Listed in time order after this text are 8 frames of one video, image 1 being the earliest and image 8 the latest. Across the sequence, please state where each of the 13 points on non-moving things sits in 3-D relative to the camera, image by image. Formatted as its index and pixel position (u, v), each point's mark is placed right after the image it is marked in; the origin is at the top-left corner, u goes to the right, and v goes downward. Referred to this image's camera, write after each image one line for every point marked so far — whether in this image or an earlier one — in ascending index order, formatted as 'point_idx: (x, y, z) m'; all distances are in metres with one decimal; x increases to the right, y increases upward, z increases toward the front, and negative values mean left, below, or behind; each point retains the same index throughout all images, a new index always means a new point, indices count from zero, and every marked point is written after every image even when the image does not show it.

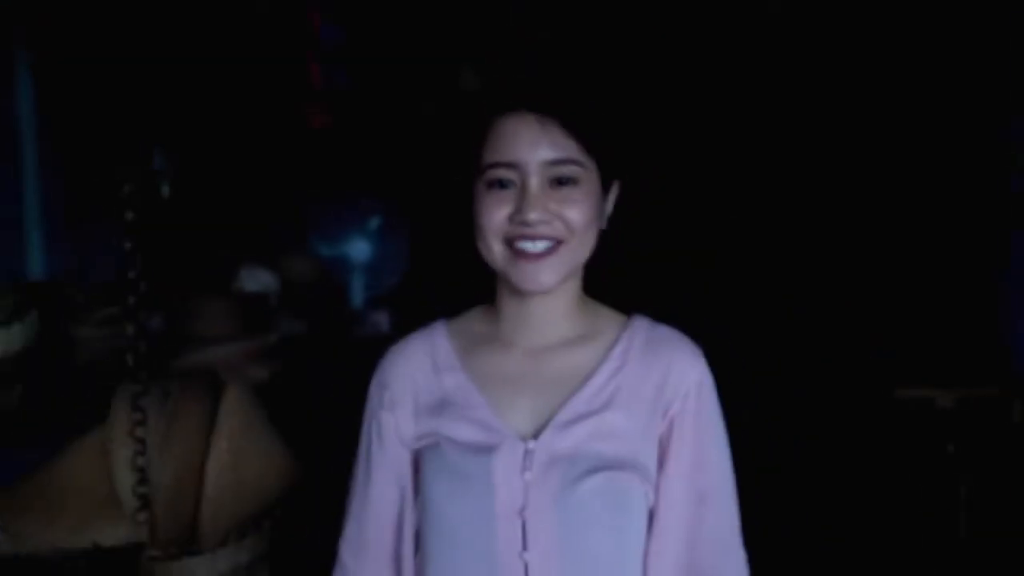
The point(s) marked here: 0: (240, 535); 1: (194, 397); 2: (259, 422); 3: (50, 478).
0: (-0.5, -0.4, +1.3) m
1: (-0.6, -0.2, +1.3) m
2: (-0.5, -0.2, +1.4) m
3: (-0.8, -0.3, +1.3) m
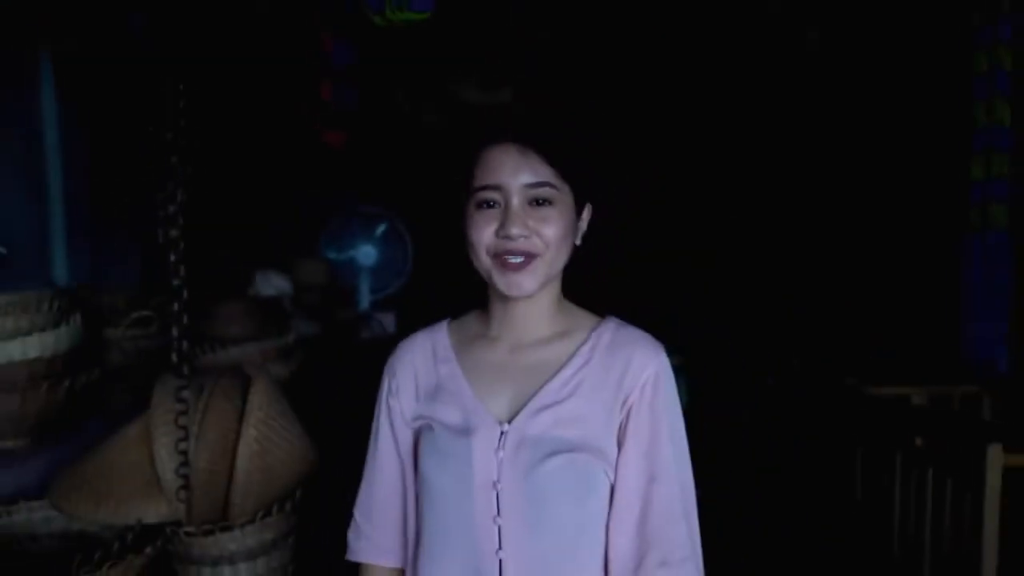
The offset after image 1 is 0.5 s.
0: (-0.5, -0.4, +1.5) m
1: (-0.6, -0.2, +1.5) m
2: (-0.5, -0.3, +1.5) m
3: (-0.8, -0.3, +1.5) m
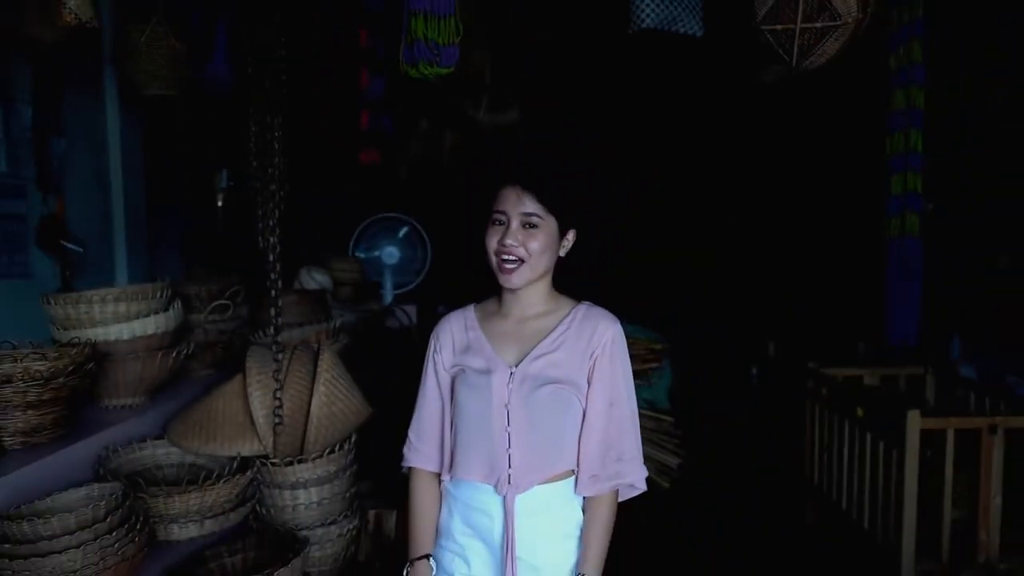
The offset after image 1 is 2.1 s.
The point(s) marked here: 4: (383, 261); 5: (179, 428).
0: (-0.5, -0.4, +2.0) m
1: (-0.5, -0.2, +2.0) m
2: (-0.4, -0.2, +2.0) m
3: (-0.8, -0.3, +1.9) m
4: (-0.6, +0.1, +3.6) m
5: (-0.8, -0.4, +1.9) m
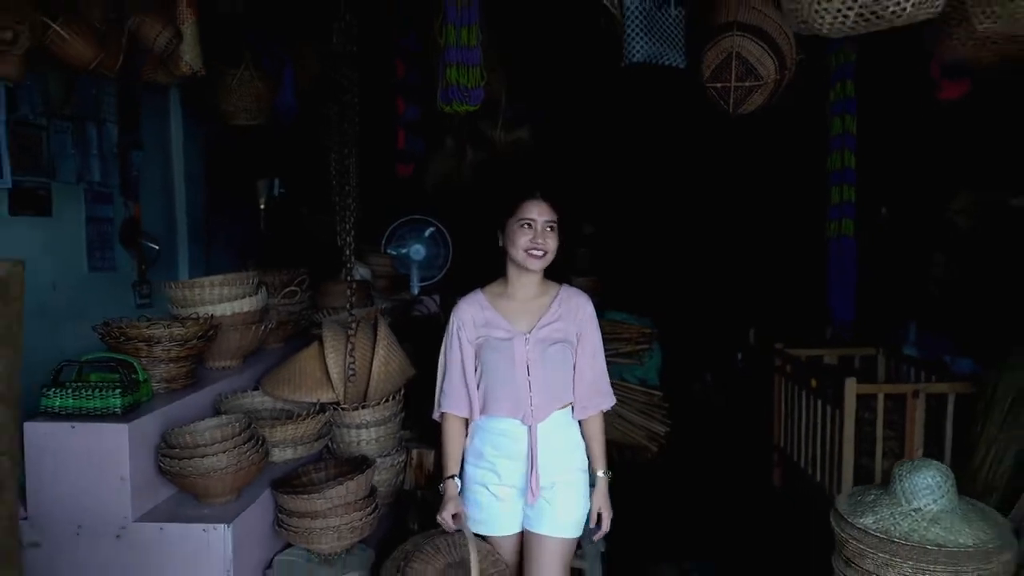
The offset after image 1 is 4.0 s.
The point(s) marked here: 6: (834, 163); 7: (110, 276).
0: (-0.4, -0.4, +2.6) m
1: (-0.5, -0.1, +2.6) m
2: (-0.4, -0.2, +2.6) m
3: (-0.7, -0.3, +2.5) m
4: (-0.5, +0.2, +4.2) m
5: (-0.8, -0.3, +2.5) m
6: (+1.3, +0.5, +3.1) m
7: (-2.0, +0.1, +3.8) m
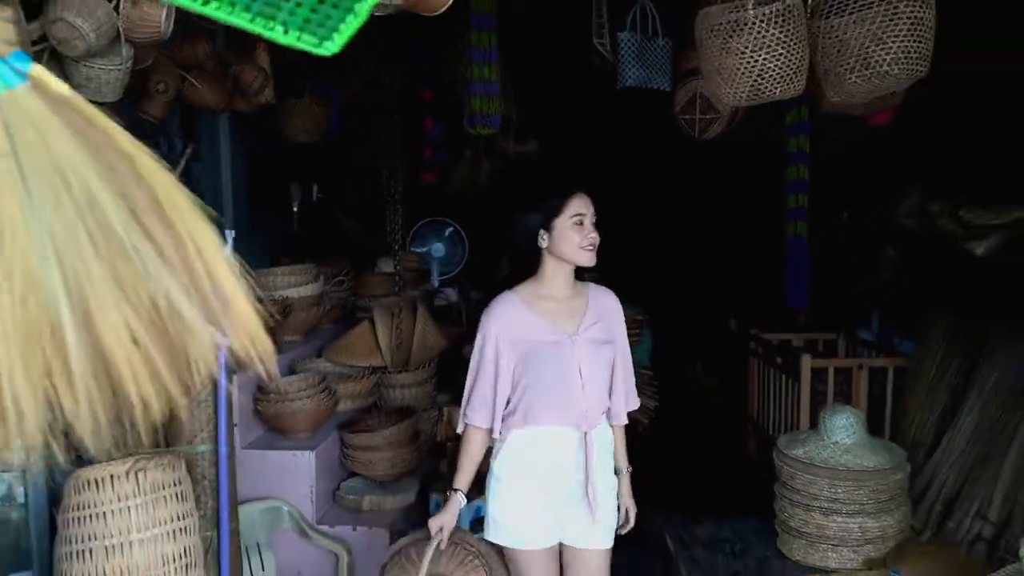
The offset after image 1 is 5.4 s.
0: (-0.4, -0.3, +3.2) m
1: (-0.5, -0.1, +3.2) m
2: (-0.4, -0.1, +3.2) m
3: (-0.7, -0.2, +3.2) m
4: (-0.5, +0.2, +4.8) m
5: (-0.7, -0.3, +3.2) m
6: (+1.4, +0.6, +3.7) m
7: (-1.9, +0.1, +4.4) m
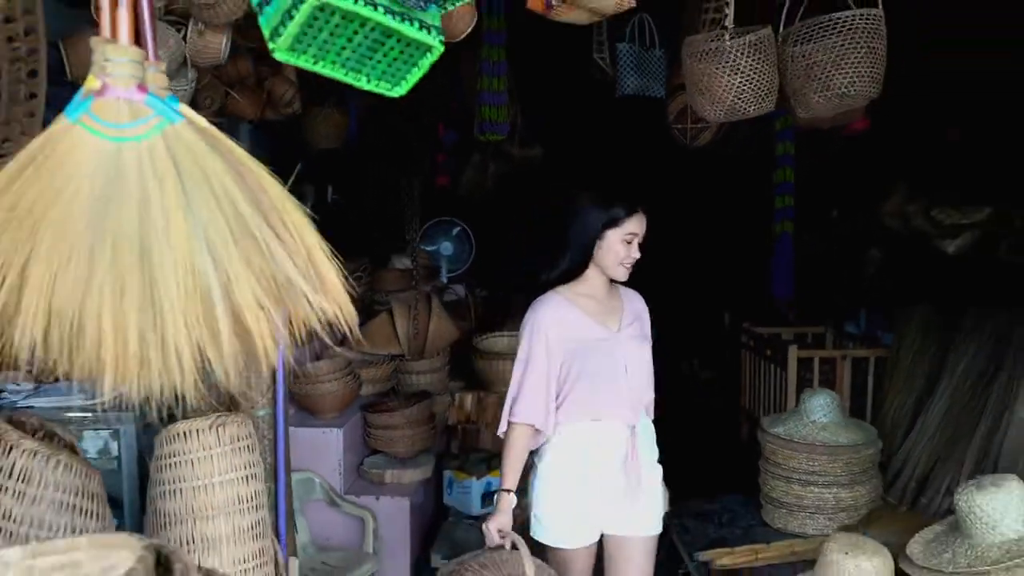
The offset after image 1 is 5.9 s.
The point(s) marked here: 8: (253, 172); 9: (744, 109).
0: (-0.3, -0.3, +3.5) m
1: (-0.4, -0.1, +3.5) m
2: (-0.3, -0.1, +3.5) m
3: (-0.7, -0.2, +3.5) m
4: (-0.5, +0.2, +5.1) m
5: (-0.7, -0.2, +3.4) m
6: (+1.4, +0.6, +4.0) m
7: (-1.9, +0.1, +4.7) m
8: (-0.4, +0.2, +1.1) m
9: (+0.6, +0.5, +2.0) m
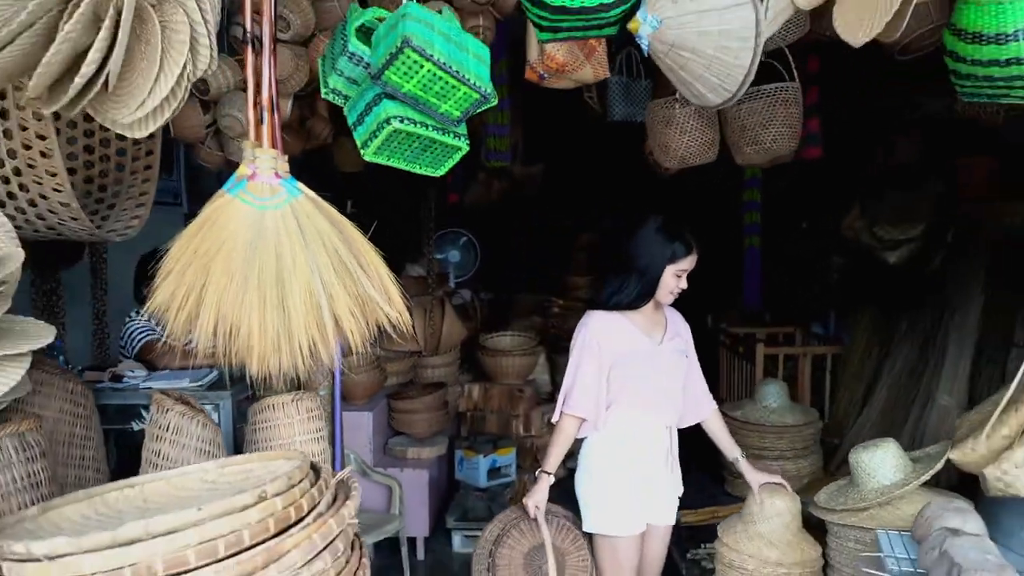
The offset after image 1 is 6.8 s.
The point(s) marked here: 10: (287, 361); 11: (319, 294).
0: (-0.3, -0.3, +4.1) m
1: (-0.4, -0.1, +4.1) m
2: (-0.3, -0.1, +4.1) m
3: (-0.6, -0.2, +4.0) m
4: (-0.4, +0.2, +5.7) m
5: (-0.7, -0.3, +4.0) m
6: (+1.4, +0.5, +4.6) m
7: (-1.9, +0.1, +5.3) m
8: (-0.4, +0.1, +1.7) m
9: (+0.6, +0.4, +2.6) m
10: (-0.5, -0.2, +1.6) m
11: (-0.4, 0.0, +1.6) m
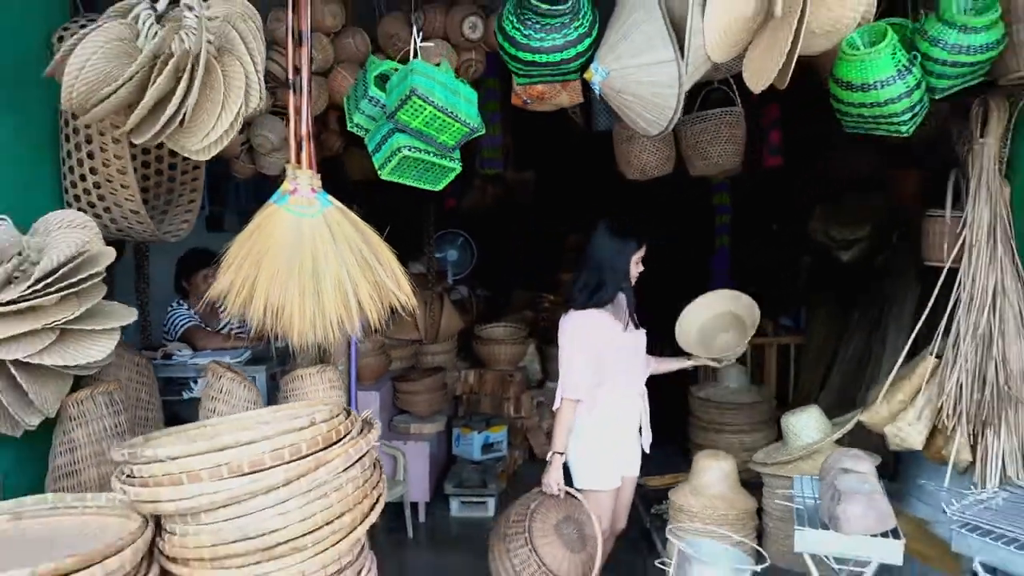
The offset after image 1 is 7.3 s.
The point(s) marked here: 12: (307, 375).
0: (-0.4, -0.3, +4.5) m
1: (-0.5, -0.1, +4.5) m
2: (-0.4, -0.1, +4.6) m
3: (-0.7, -0.2, +4.5) m
4: (-0.5, +0.2, +6.1) m
5: (-0.8, -0.2, +4.5) m
6: (+1.4, +0.6, +5.0) m
7: (-1.9, +0.1, +5.7) m
8: (-0.4, +0.2, +2.1) m
9: (+0.6, +0.5, +3.0) m
10: (-0.5, -0.1, +2.1) m
11: (-0.5, 0.0, +2.1) m
12: (-0.7, -0.3, +2.6) m
